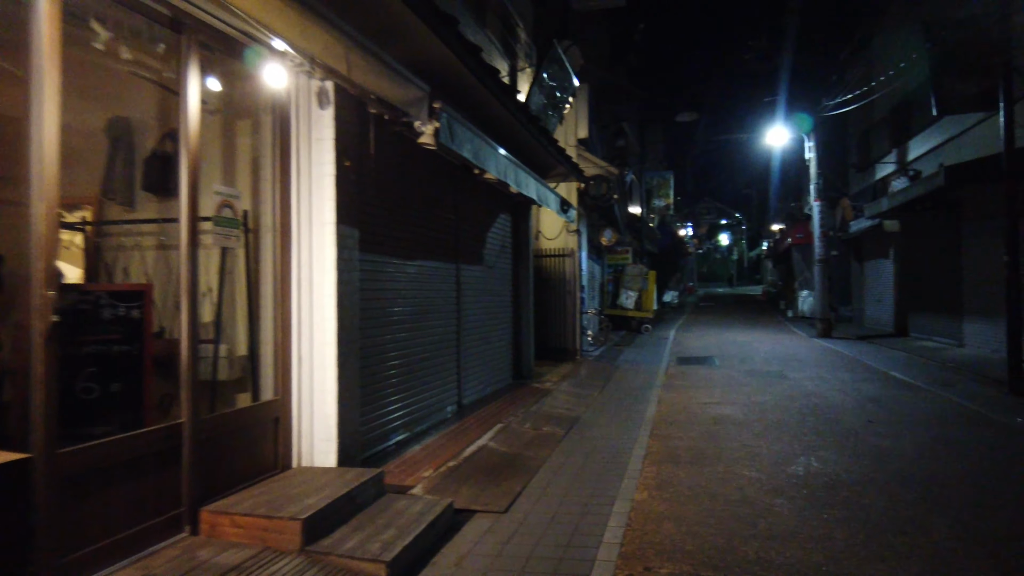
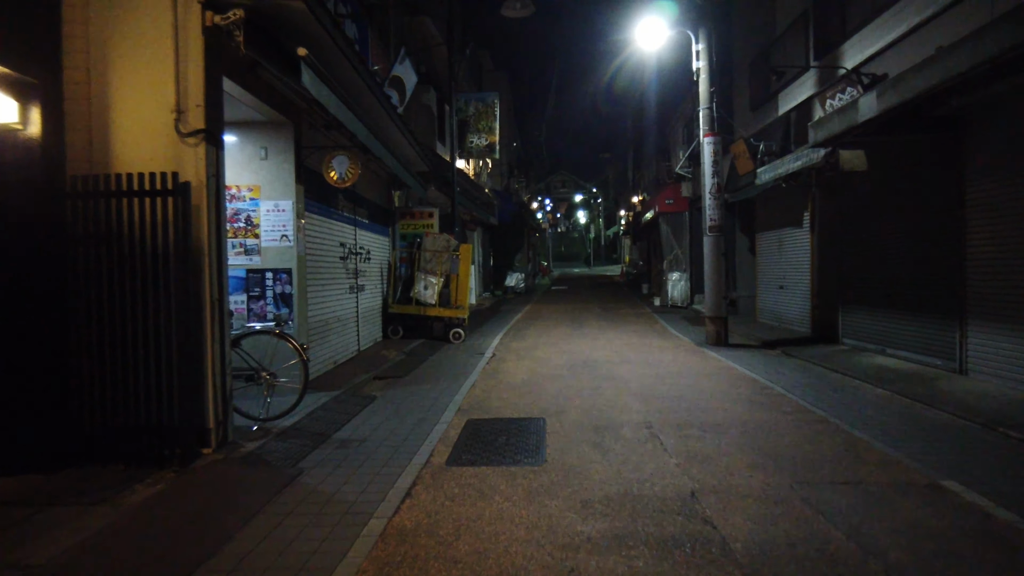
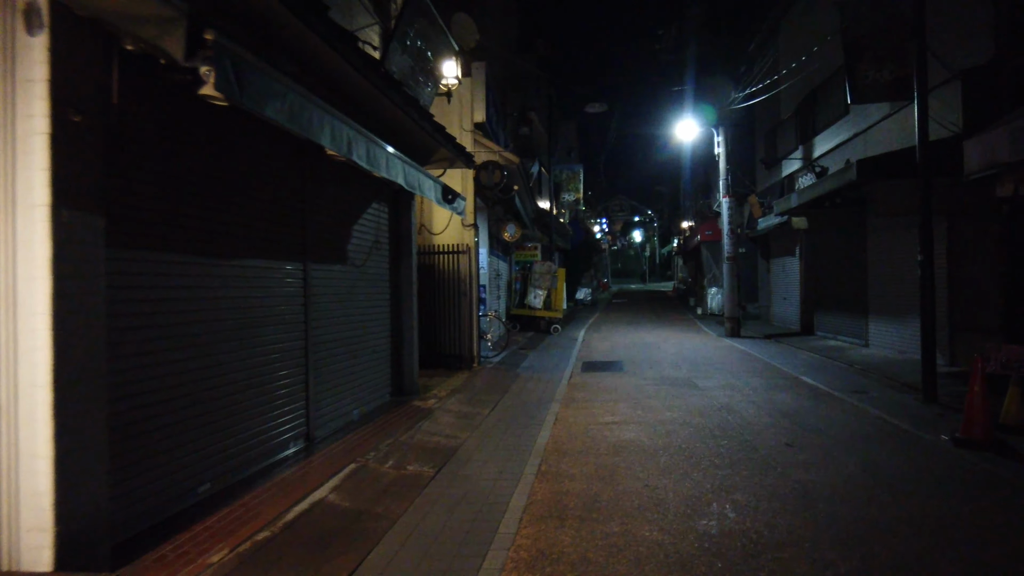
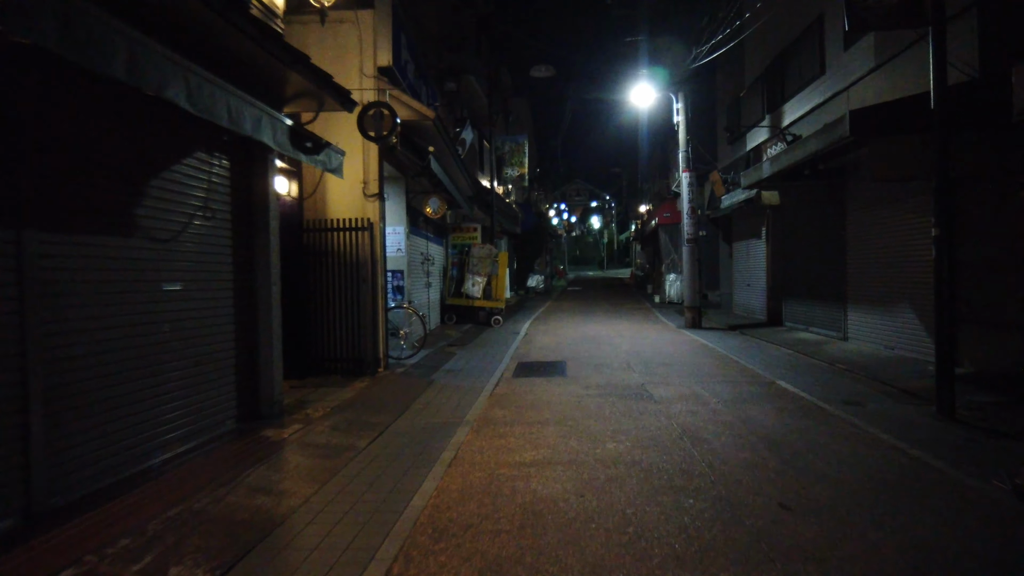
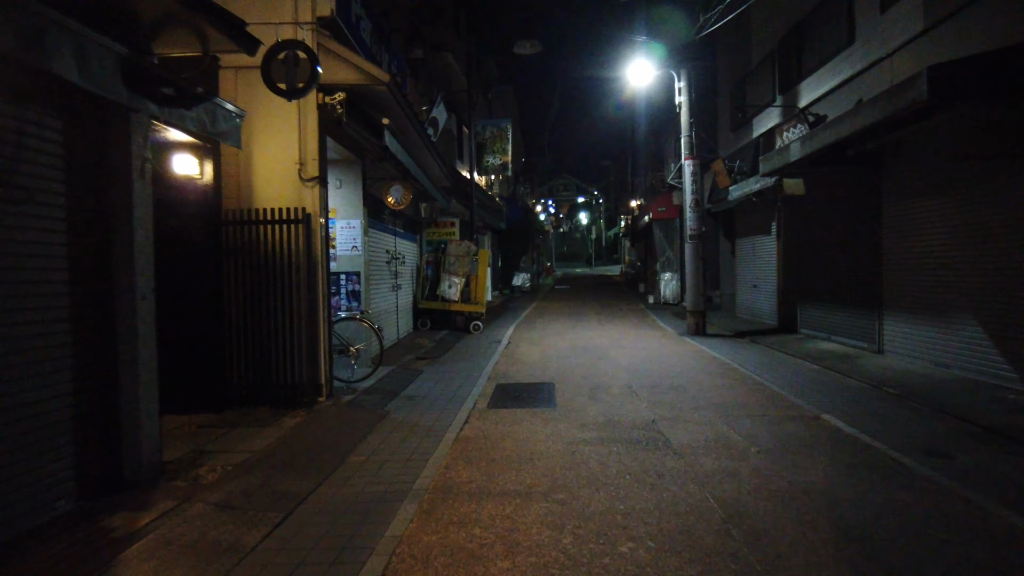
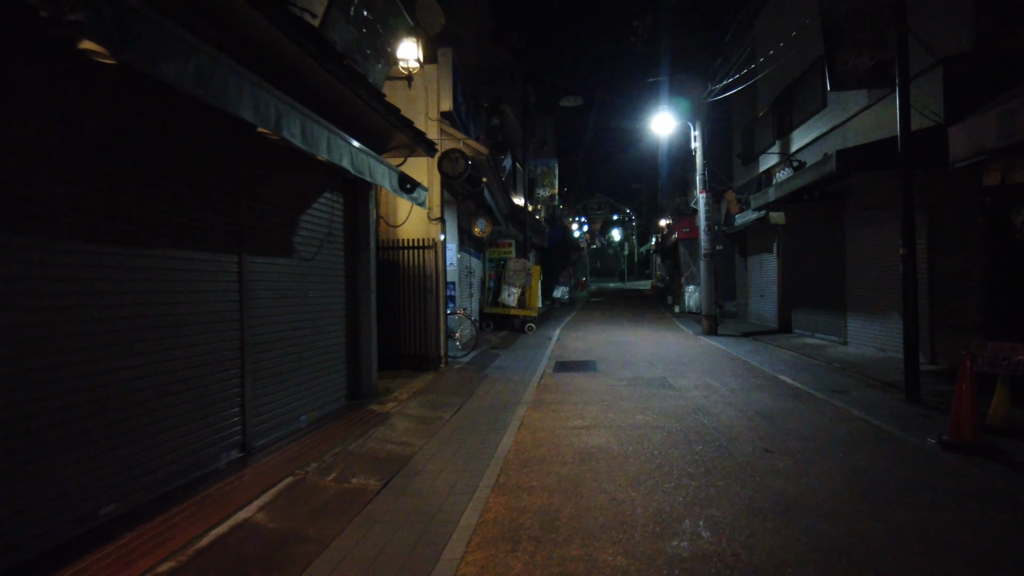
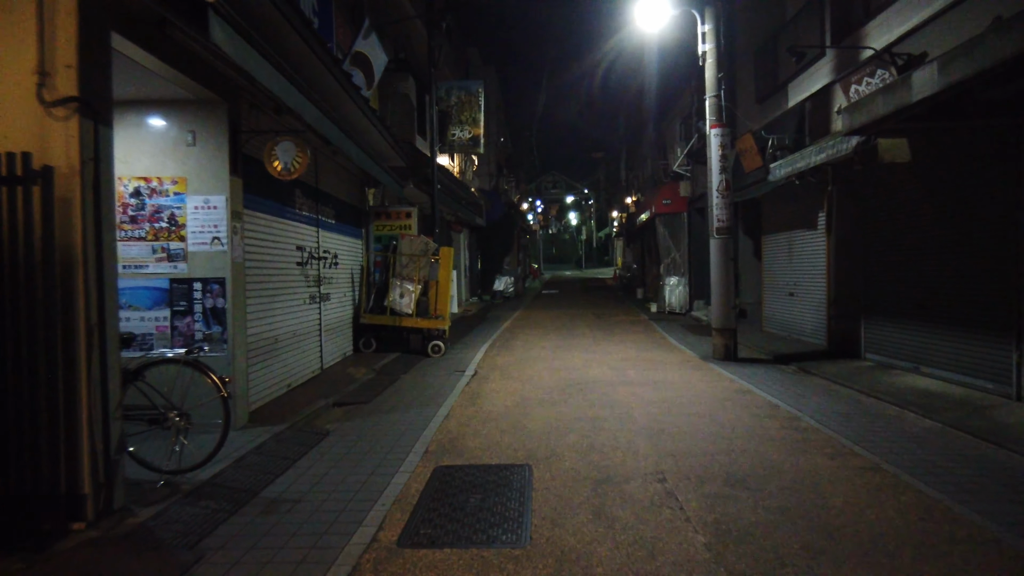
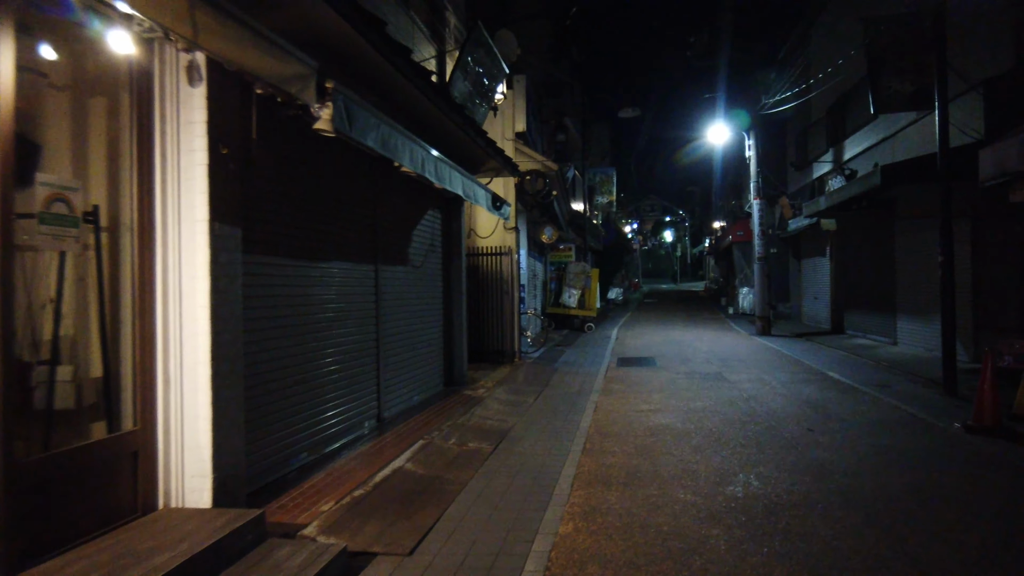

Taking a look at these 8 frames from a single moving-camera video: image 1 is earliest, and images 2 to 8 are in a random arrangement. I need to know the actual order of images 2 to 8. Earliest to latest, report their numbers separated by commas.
8, 3, 6, 4, 5, 2, 7
